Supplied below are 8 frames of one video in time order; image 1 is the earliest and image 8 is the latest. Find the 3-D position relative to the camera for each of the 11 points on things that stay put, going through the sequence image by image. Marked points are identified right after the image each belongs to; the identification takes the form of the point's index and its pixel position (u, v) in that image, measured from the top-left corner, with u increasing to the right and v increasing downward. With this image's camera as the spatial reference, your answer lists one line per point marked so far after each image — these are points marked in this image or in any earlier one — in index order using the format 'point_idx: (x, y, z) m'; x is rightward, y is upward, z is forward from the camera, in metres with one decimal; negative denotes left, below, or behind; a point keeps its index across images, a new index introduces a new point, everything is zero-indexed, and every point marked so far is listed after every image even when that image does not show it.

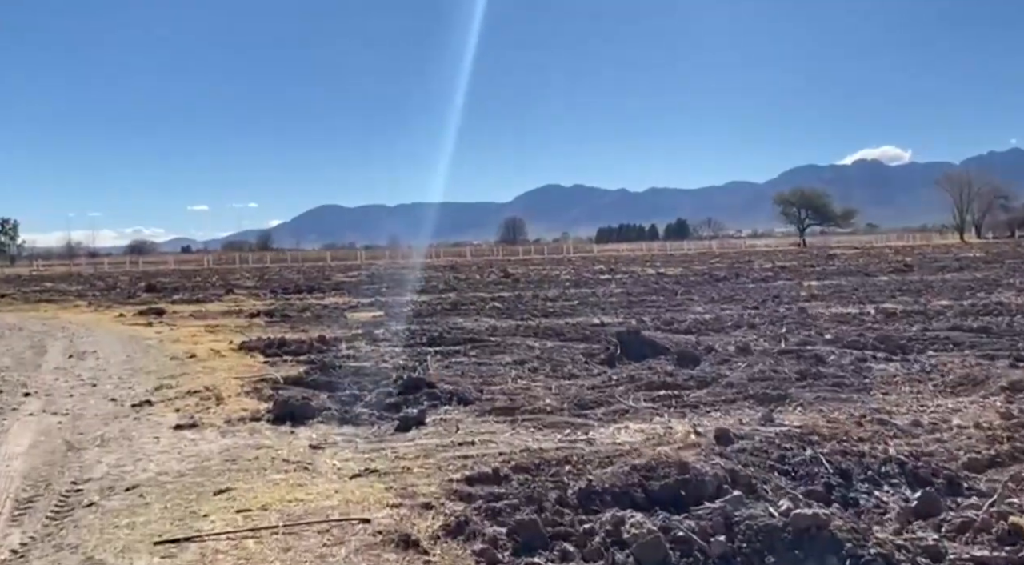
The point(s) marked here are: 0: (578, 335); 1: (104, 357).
0: (+1.4, -1.1, +17.0) m
1: (-8.2, -1.5, +16.0) m
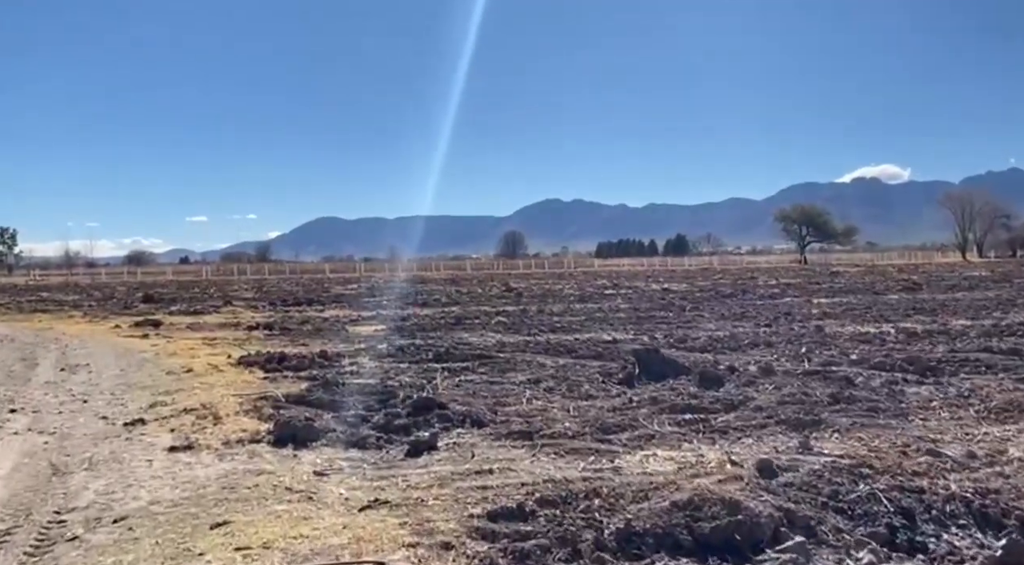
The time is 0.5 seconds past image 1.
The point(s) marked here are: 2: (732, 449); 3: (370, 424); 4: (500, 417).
0: (+1.6, -1.4, +16.4) m
1: (-8.0, -1.7, +15.3) m
2: (+2.4, -1.8, +8.7) m
3: (-1.7, -1.7, +9.7) m
4: (-0.1, -1.7, +9.9) m
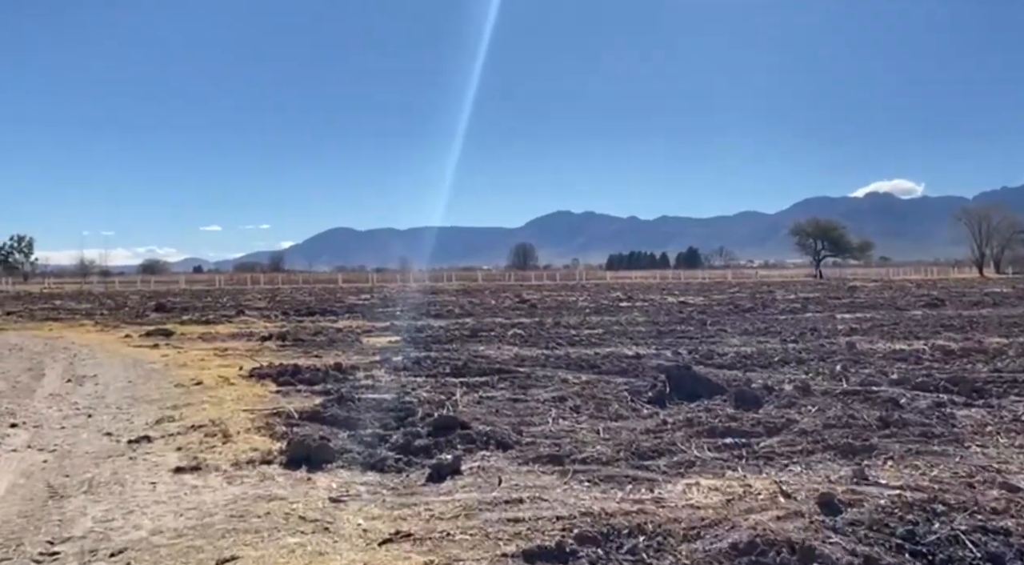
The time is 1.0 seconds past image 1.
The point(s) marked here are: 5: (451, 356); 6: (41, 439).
0: (+2.0, -1.7, +15.8) m
1: (-7.6, -1.9, +14.8) m
2: (+2.7, -2.0, +8.0) m
3: (-1.4, -1.8, +9.1) m
4: (+0.2, -1.8, +9.3) m
5: (-1.4, -1.7, +18.9) m
6: (-5.9, -2.0, +10.0) m
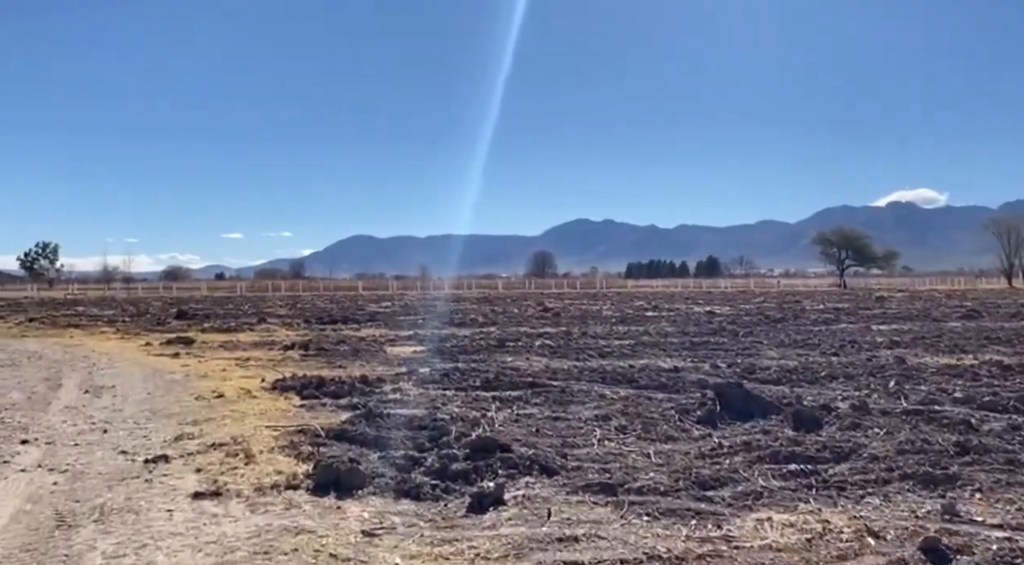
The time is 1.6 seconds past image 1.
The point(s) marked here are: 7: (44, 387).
0: (+2.7, -1.9, +15.0) m
1: (-7.0, -2.0, +14.3) m
2: (+3.1, -2.1, +7.2) m
3: (-0.9, -1.9, +8.3) m
4: (+0.7, -1.9, +8.6) m
5: (-0.7, -1.9, +18.1) m
6: (-5.4, -2.1, +9.4) m
7: (-9.0, -2.0, +15.4) m
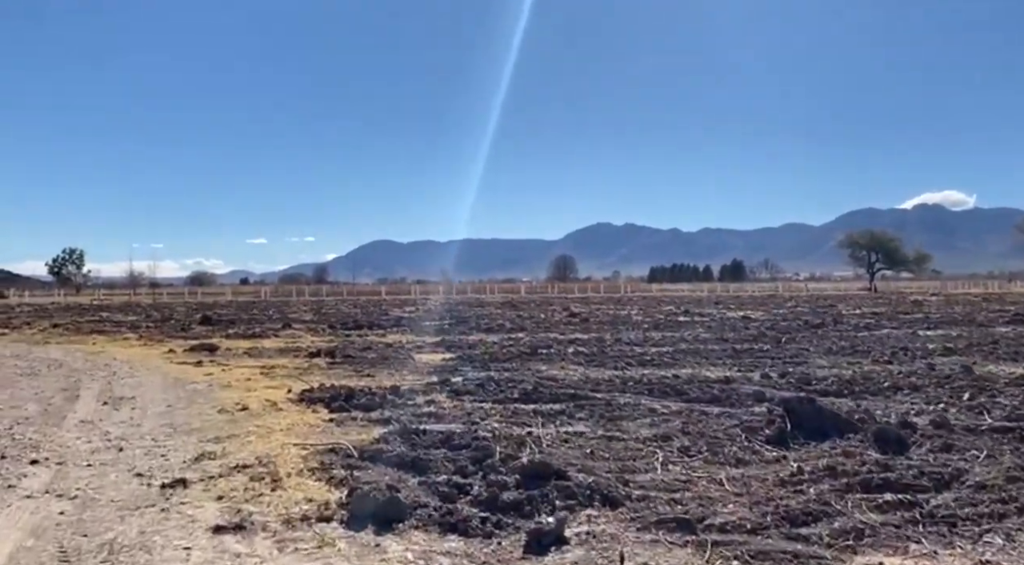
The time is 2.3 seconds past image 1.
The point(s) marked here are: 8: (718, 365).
0: (+3.4, -2.0, +14.0) m
1: (-6.3, -2.1, +13.5) m
2: (+3.6, -2.1, +6.2) m
3: (-0.4, -2.0, +7.4) m
4: (+1.2, -2.0, +7.6) m
5: (+0.1, -2.1, +17.2) m
6: (-4.8, -2.1, +8.6) m
7: (-8.3, -2.1, +14.7) m
8: (+5.1, -2.0, +19.9) m
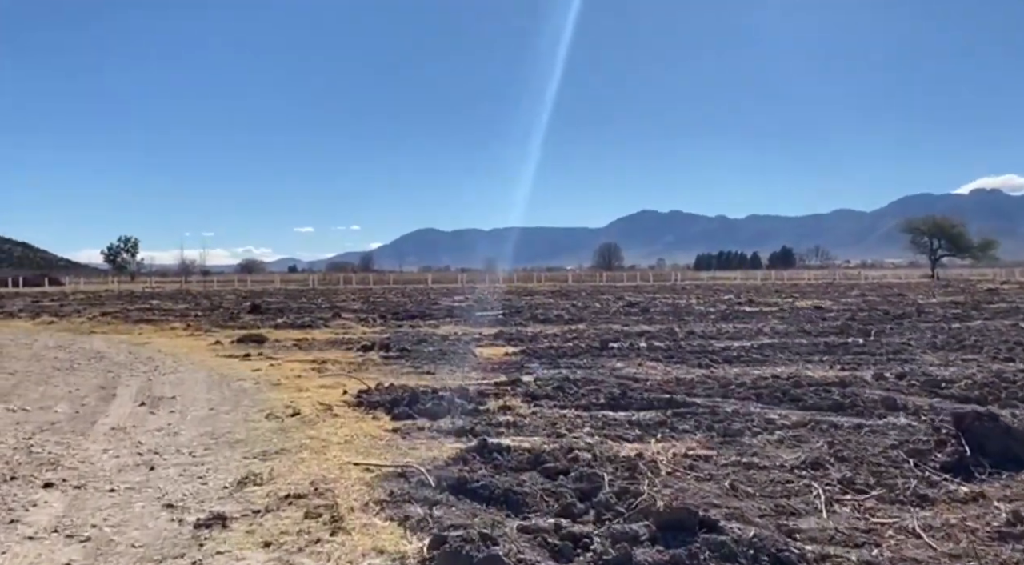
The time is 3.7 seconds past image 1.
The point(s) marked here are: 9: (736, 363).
0: (+4.7, -1.8, +11.9) m
1: (-5.0, -1.9, +12.0) m
2: (+4.5, -2.0, +4.1) m
3: (+0.6, -1.9, +5.6) m
4: (+2.2, -1.9, +5.7) m
5: (+1.6, -1.8, +15.3) m
6: (-3.8, -2.0, +7.0) m
7: (-6.9, -1.9, +13.3) m
8: (+6.7, -1.8, +17.7) m
9: (+5.1, -1.8, +18.2) m
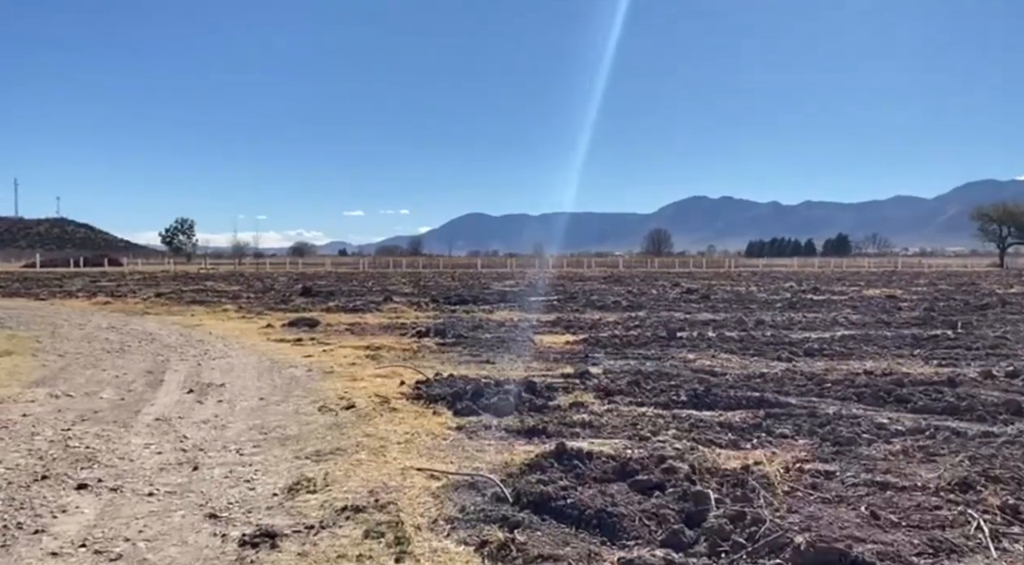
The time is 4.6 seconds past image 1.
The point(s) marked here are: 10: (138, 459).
0: (+5.7, -1.6, +10.6) m
1: (-4.0, -1.7, +11.2) m
2: (+5.0, -2.0, +2.8) m
3: (+1.2, -1.8, +4.5) m
4: (+2.8, -1.8, +4.5) m
5: (+2.8, -1.6, +14.2) m
6: (-3.1, -1.9, +6.2) m
7: (-5.9, -1.6, +12.7) m
8: (+8.1, -1.5, +16.2) m
9: (+6.5, -1.5, +16.8) m
10: (-3.7, -1.8, +8.0) m
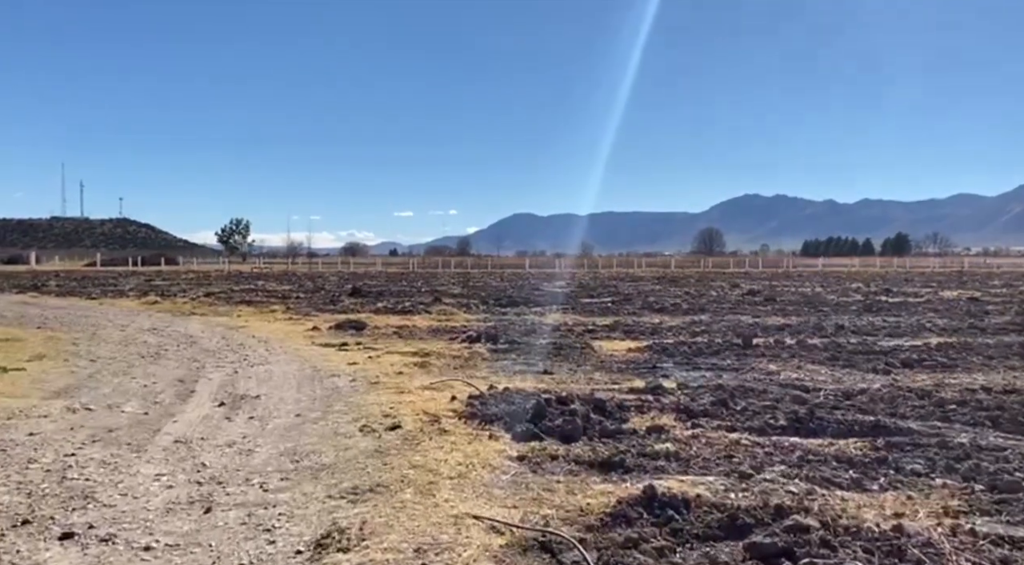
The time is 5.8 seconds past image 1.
0: (+6.5, -1.7, +8.7) m
1: (-3.1, -1.7, +10.0) m
2: (+5.3, -2.1, +1.0) m
3: (+1.6, -1.9, +3.0) m
4: (+3.2, -1.9, +2.9) m
5: (+3.8, -1.6, +12.5) m
6: (-2.6, -1.9, +4.9) m
7: (-4.9, -1.6, +11.5) m
8: (+9.2, -1.6, +14.2) m
9: (+7.6, -1.6, +14.9) m
10: (-3.1, -1.8, +6.7) m
